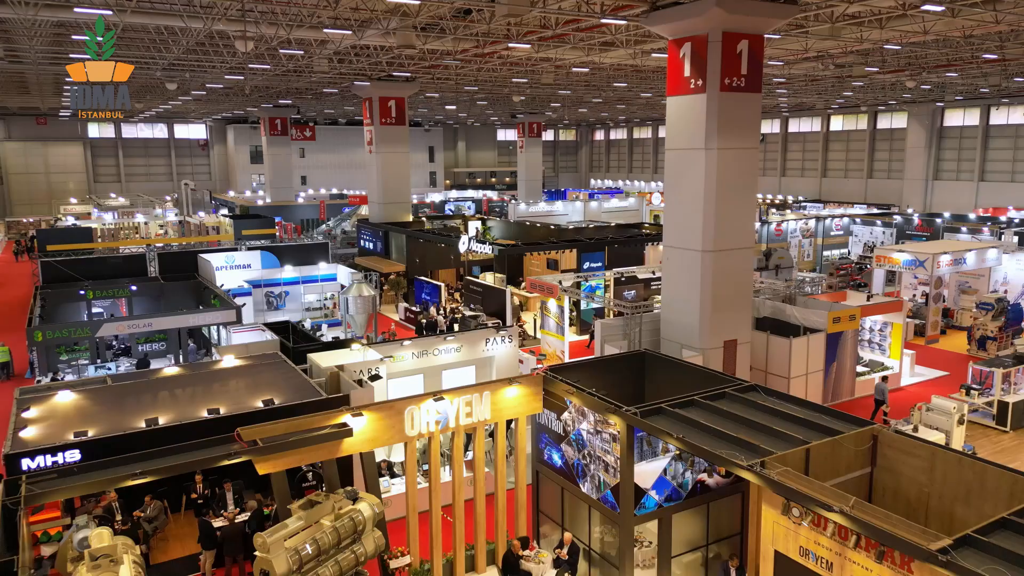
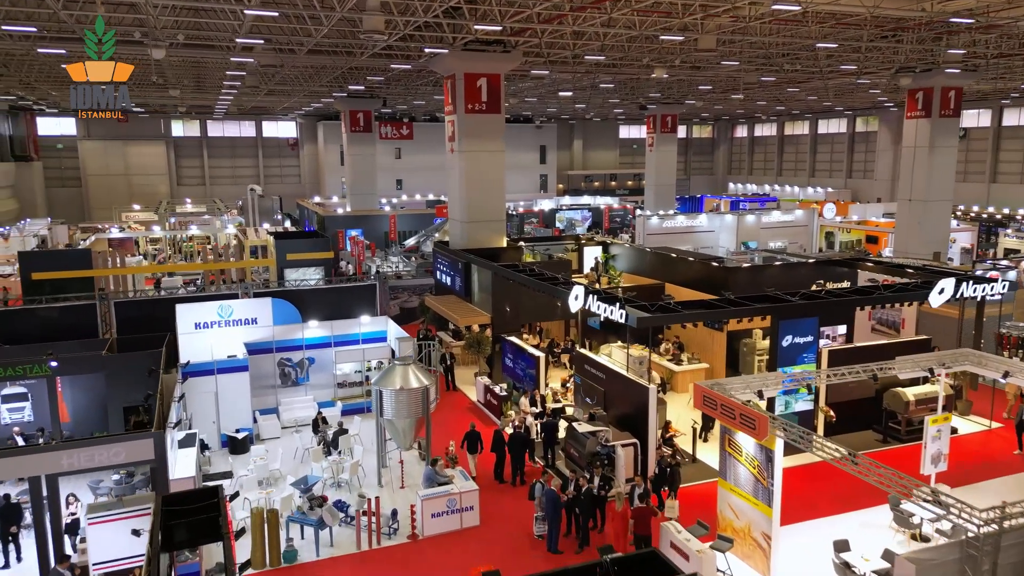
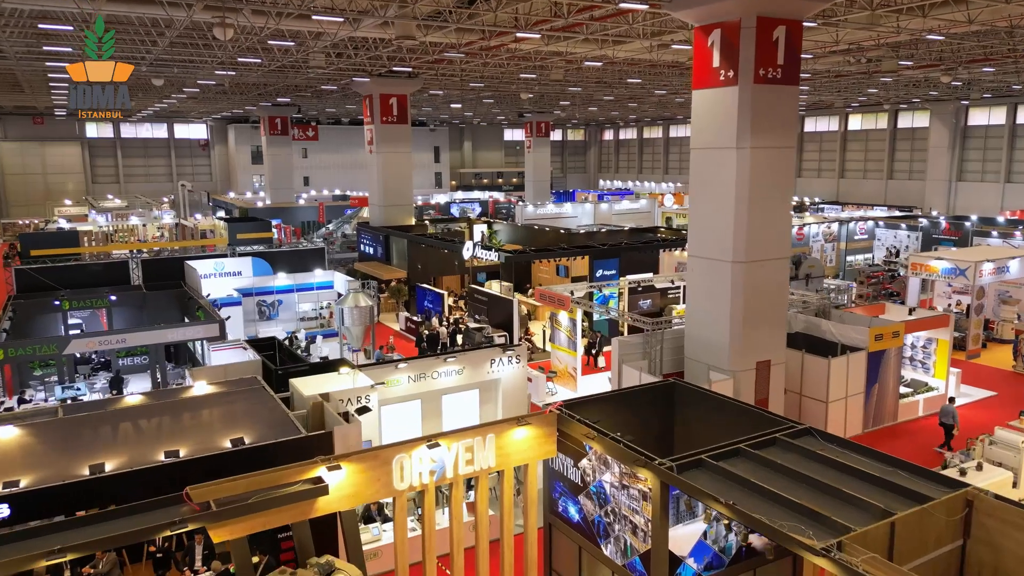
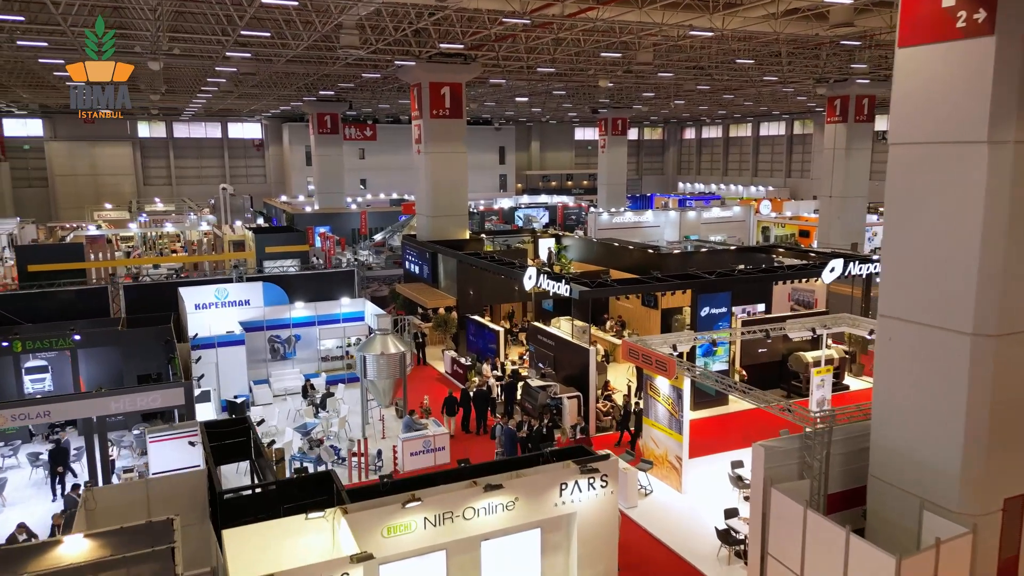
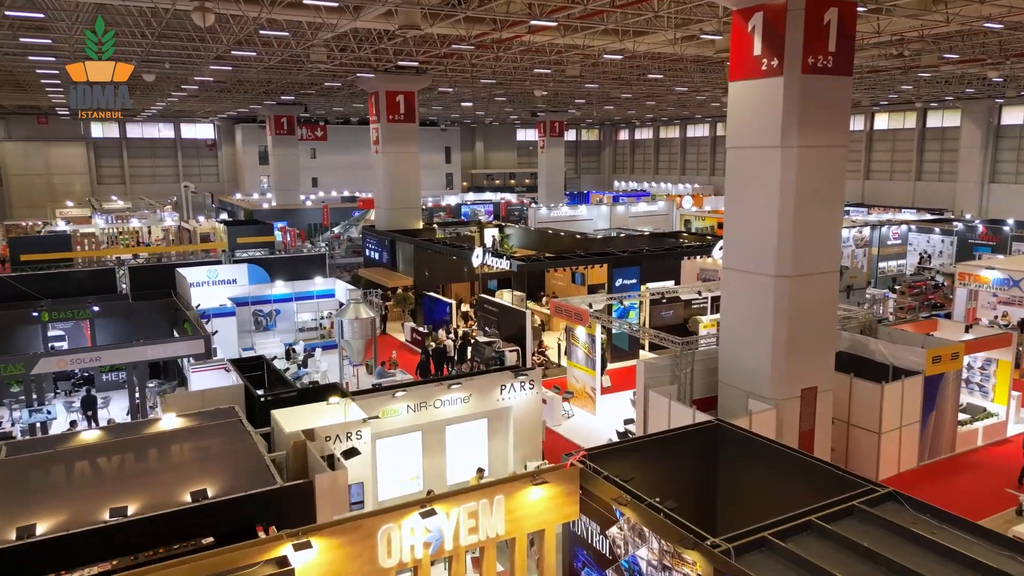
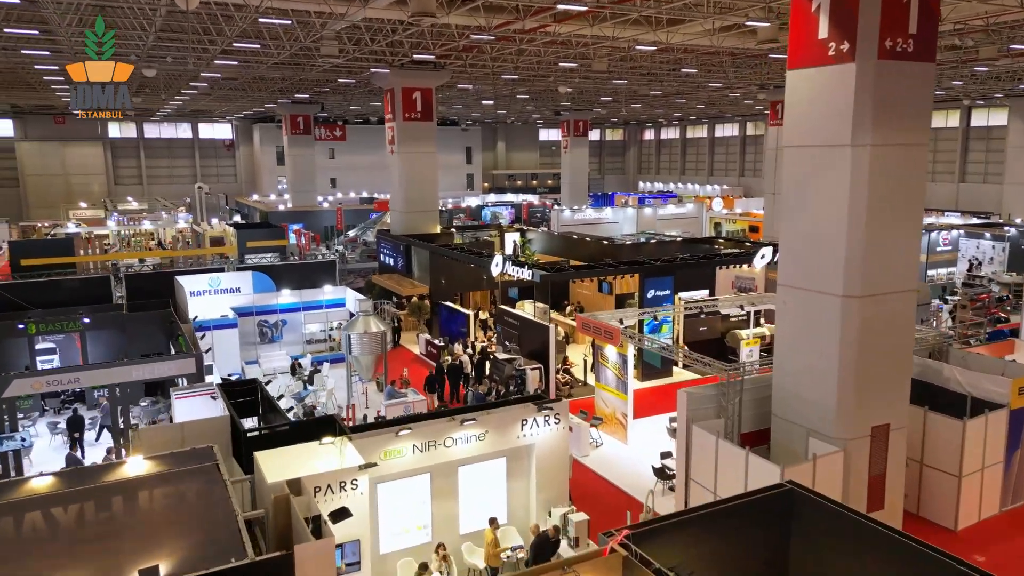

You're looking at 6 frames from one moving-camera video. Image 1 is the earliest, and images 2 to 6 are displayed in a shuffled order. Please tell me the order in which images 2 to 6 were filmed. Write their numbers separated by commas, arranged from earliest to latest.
3, 5, 6, 4, 2
